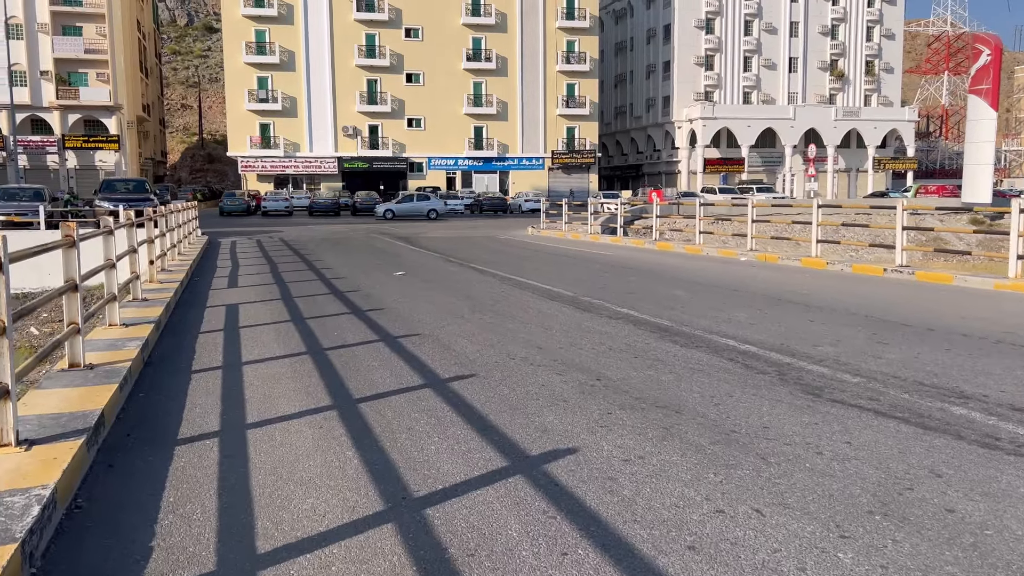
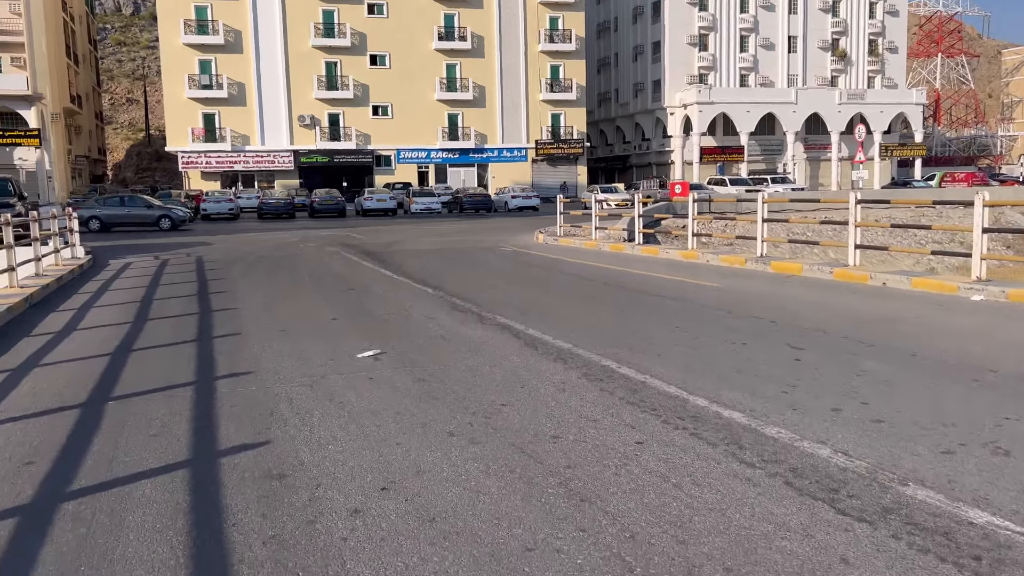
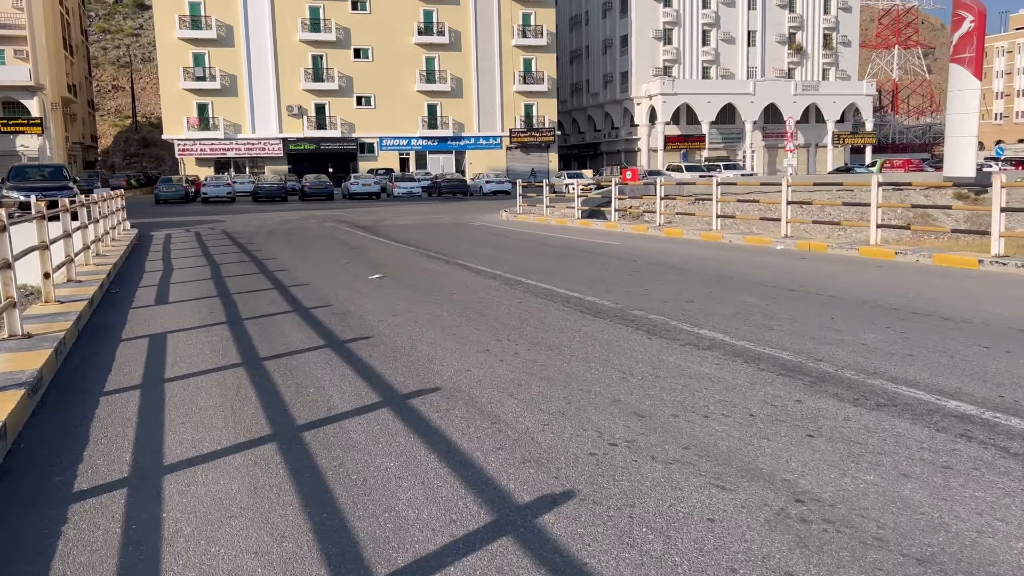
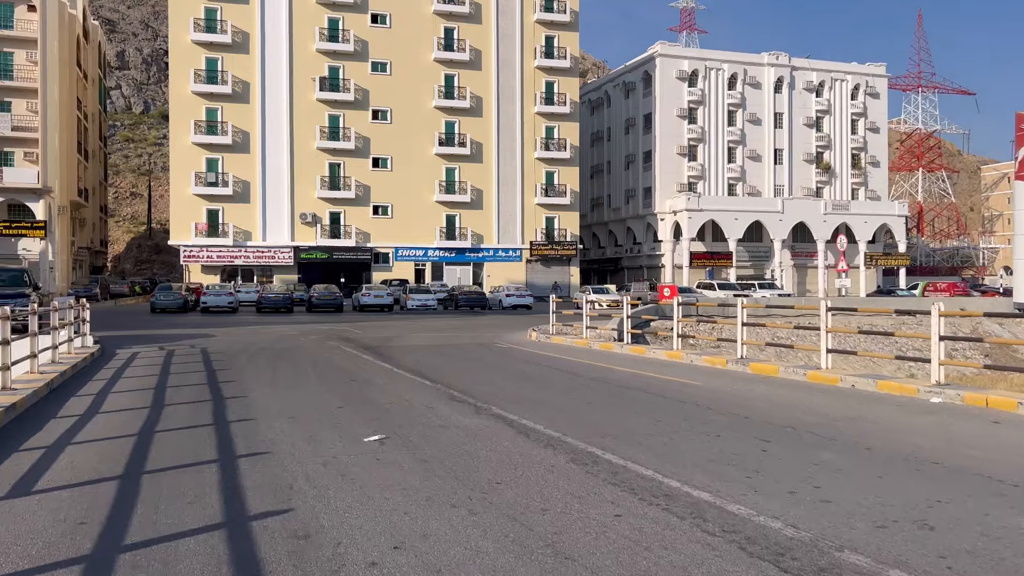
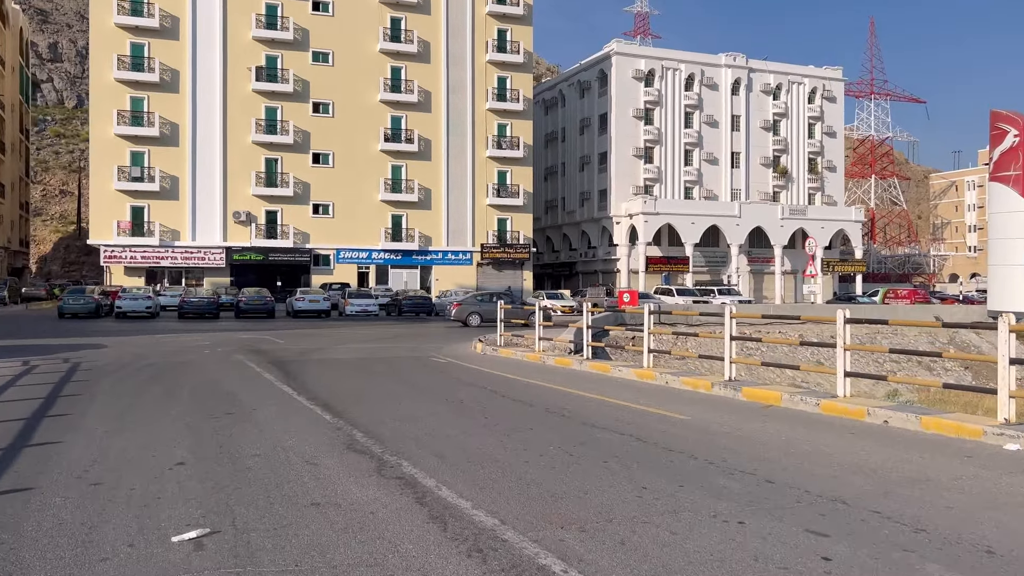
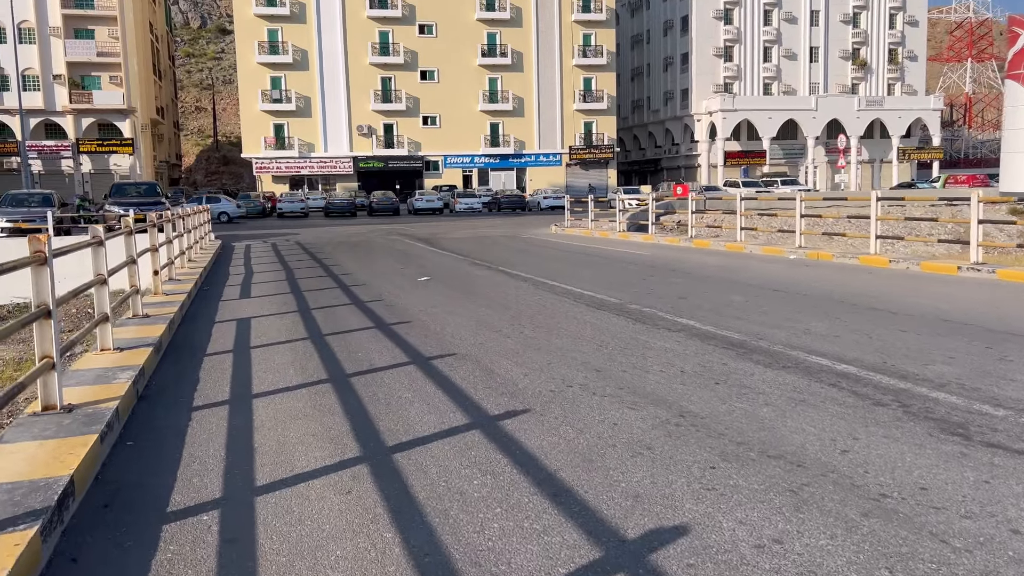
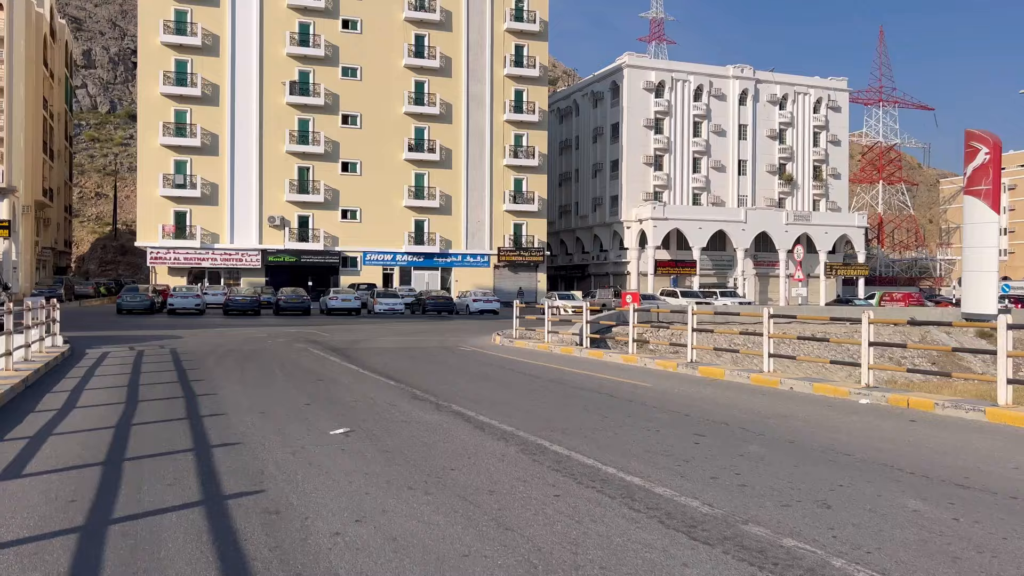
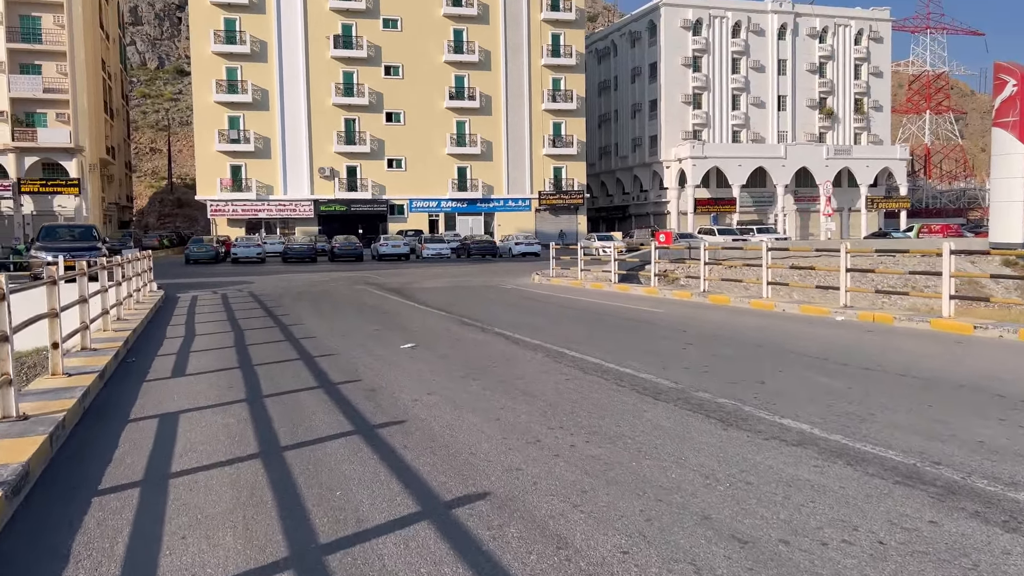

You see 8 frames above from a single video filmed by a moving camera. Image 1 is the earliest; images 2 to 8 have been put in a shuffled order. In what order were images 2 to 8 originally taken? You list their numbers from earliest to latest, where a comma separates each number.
6, 3, 8, 7, 4, 2, 5
